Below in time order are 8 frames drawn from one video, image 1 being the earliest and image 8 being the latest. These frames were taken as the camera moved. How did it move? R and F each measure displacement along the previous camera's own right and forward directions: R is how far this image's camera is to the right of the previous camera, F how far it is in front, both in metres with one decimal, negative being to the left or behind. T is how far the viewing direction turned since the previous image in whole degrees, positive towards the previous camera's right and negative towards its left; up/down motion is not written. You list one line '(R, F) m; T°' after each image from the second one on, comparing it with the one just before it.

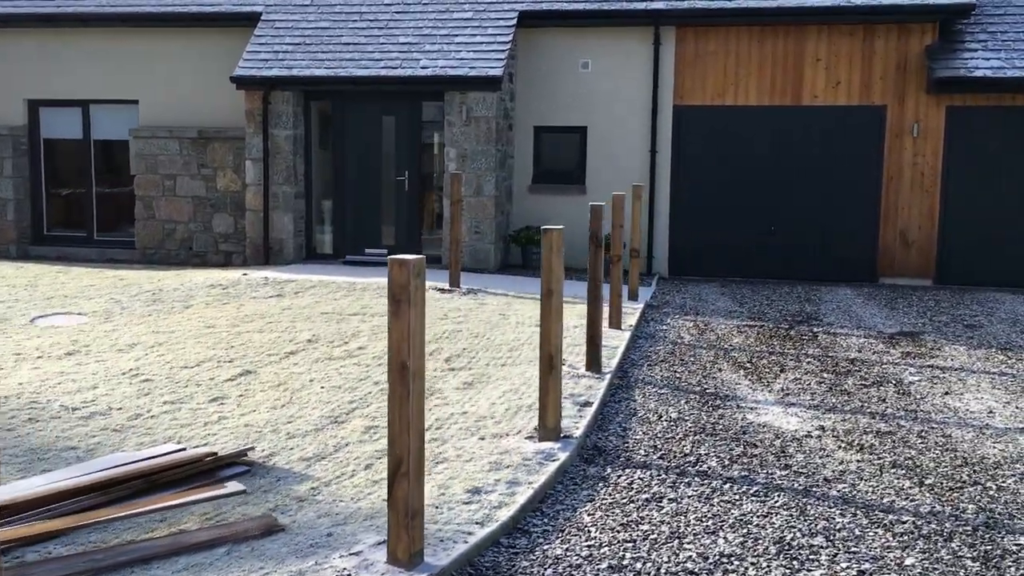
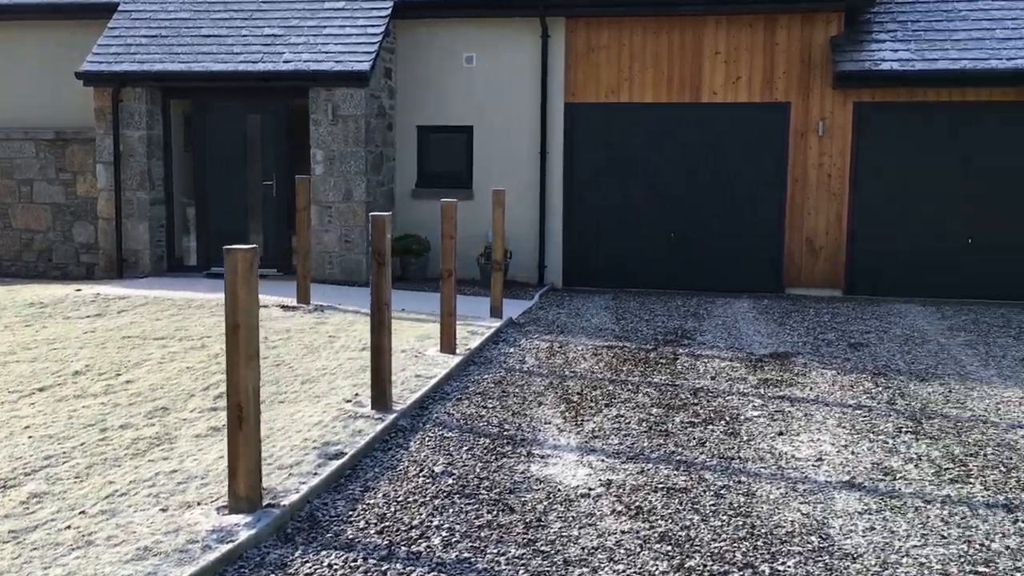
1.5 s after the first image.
(+1.3, +0.9) m; +1°
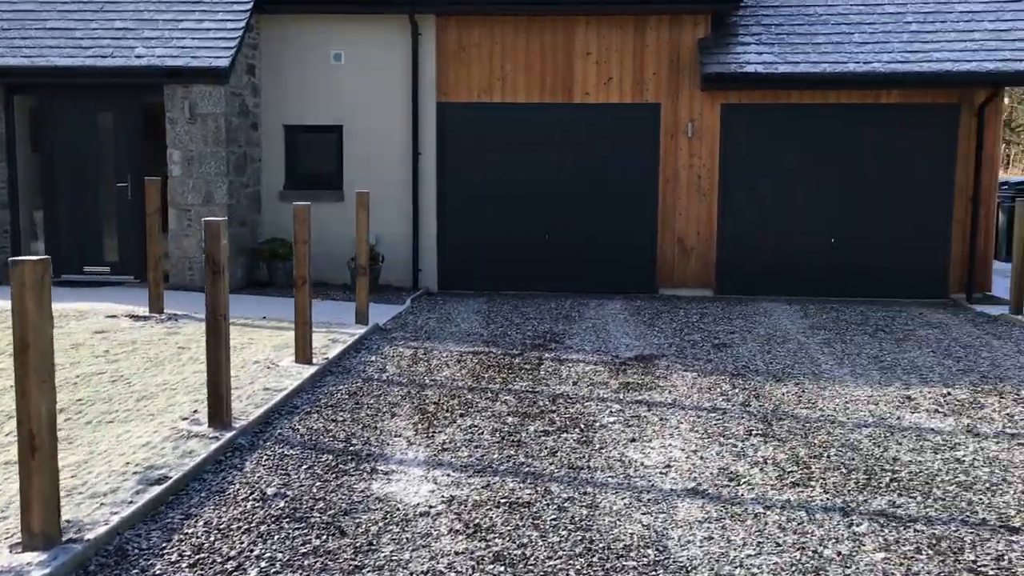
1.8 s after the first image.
(+0.3, +0.2) m; +6°
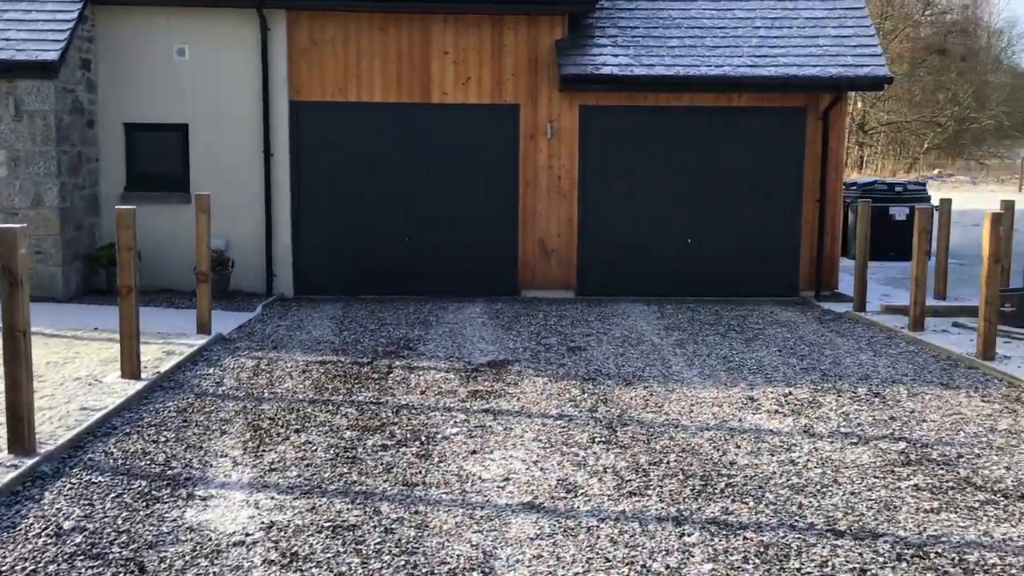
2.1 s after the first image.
(+0.3, +0.2) m; +7°
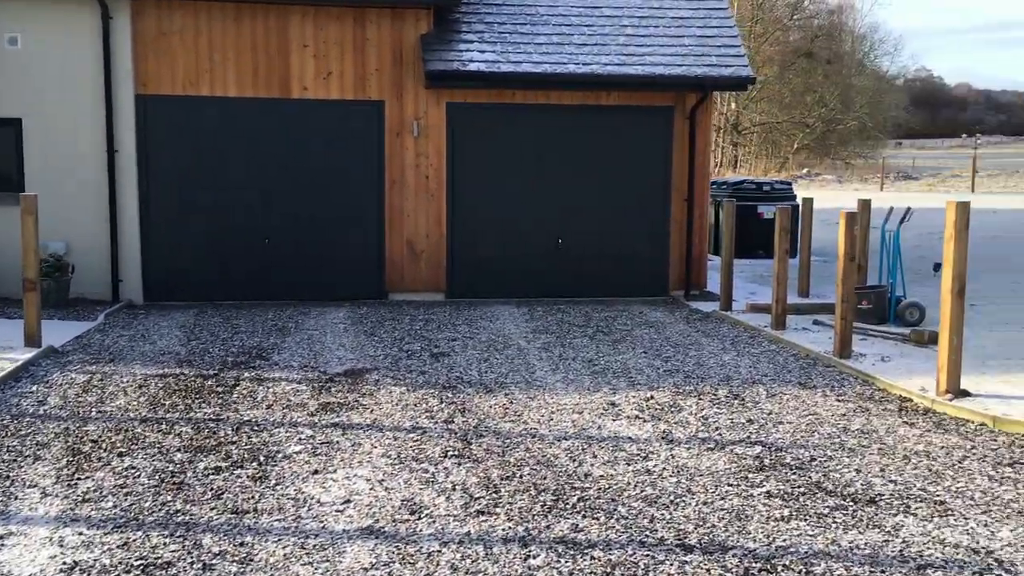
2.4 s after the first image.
(+0.2, +0.3) m; +7°
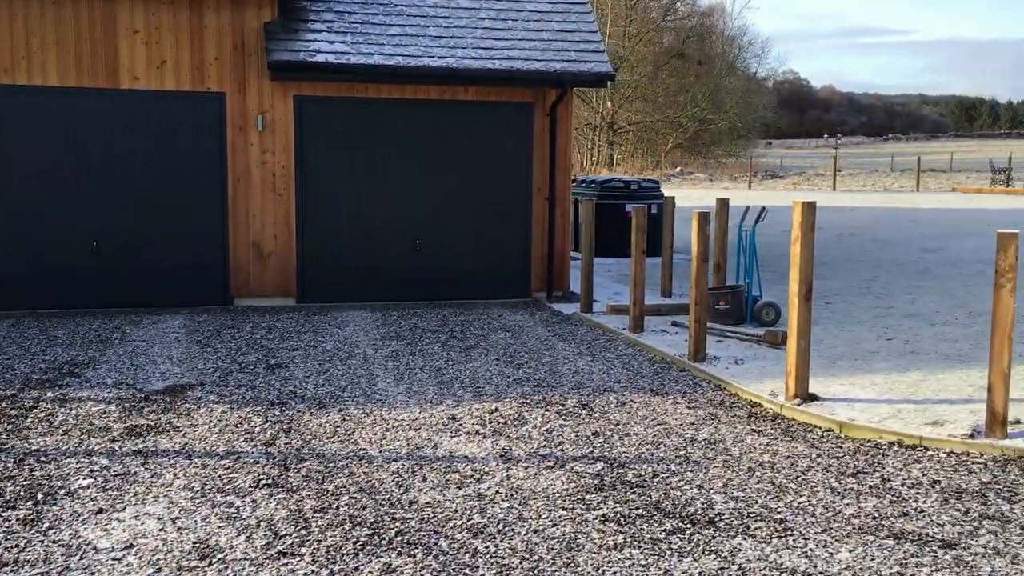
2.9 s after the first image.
(+0.3, +0.4) m; +7°
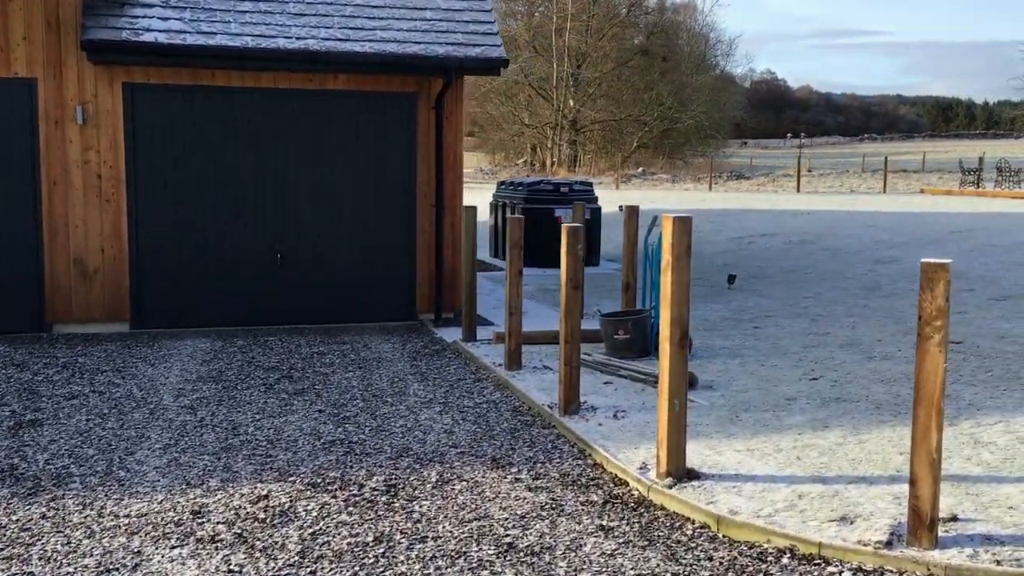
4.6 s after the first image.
(+1.0, +1.5) m; +1°
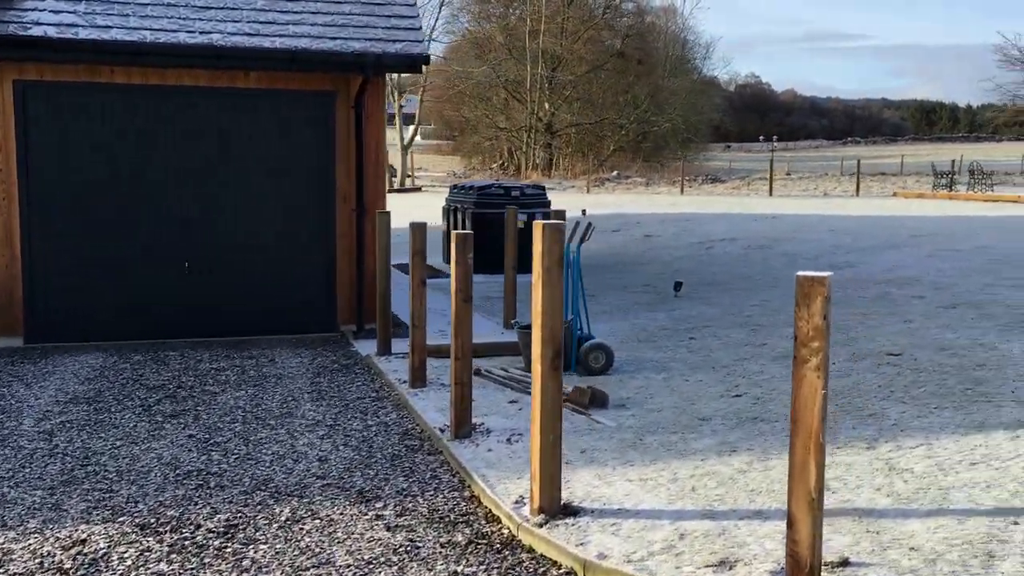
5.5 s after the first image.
(+0.6, +0.5) m; +1°
